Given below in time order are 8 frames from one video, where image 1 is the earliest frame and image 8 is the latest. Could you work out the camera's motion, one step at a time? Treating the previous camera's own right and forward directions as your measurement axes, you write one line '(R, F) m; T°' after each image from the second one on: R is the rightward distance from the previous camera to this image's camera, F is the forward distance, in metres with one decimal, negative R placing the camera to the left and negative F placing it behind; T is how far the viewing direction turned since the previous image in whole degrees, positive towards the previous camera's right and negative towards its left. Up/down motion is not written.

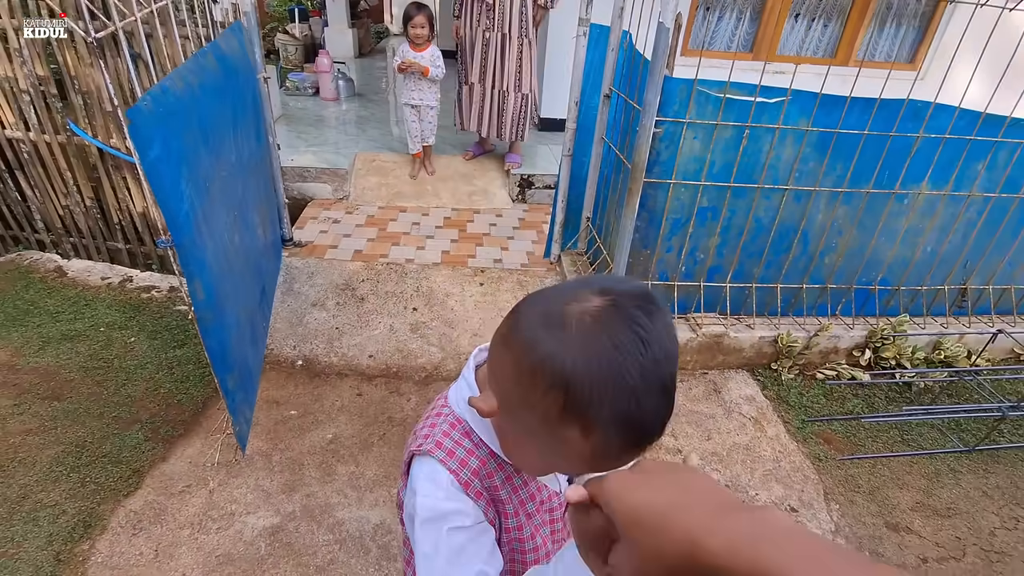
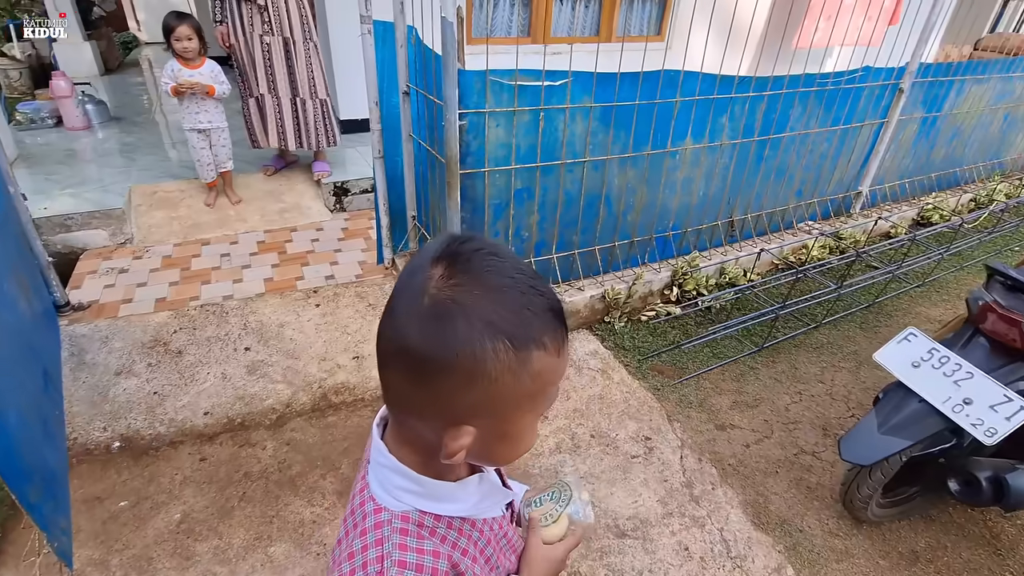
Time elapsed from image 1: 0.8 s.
(0.0, 0.0) m; +17°
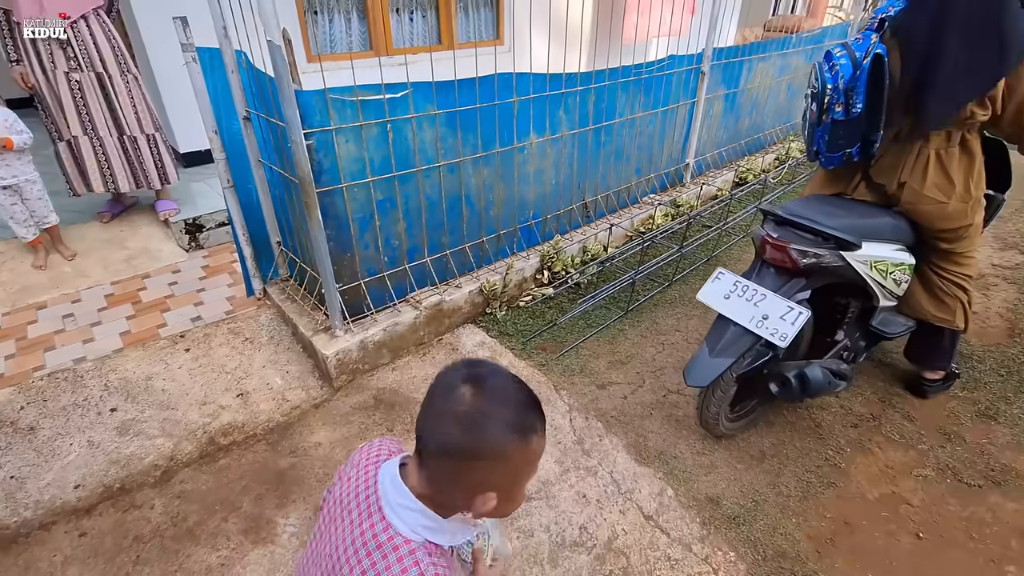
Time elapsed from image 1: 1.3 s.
(0.0, -0.1) m; +12°
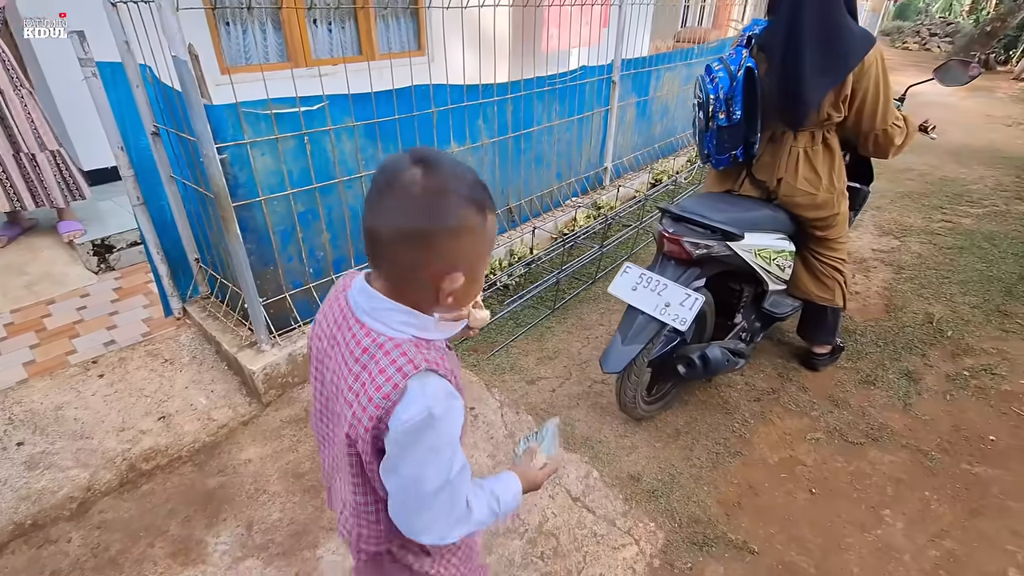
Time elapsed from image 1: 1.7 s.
(+0.1, -0.1) m; +7°
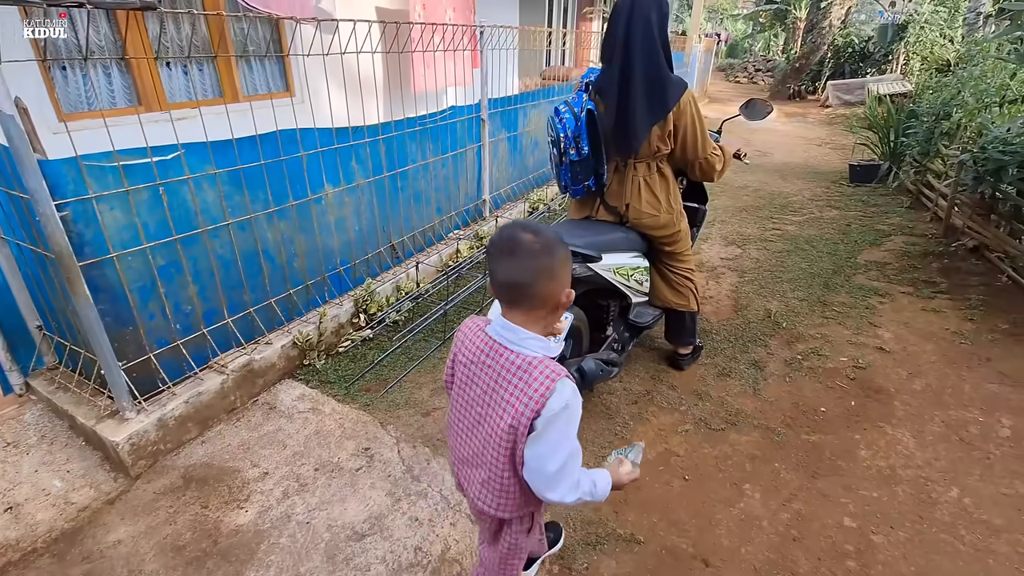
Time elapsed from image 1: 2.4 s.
(+0.1, -0.1) m; +11°
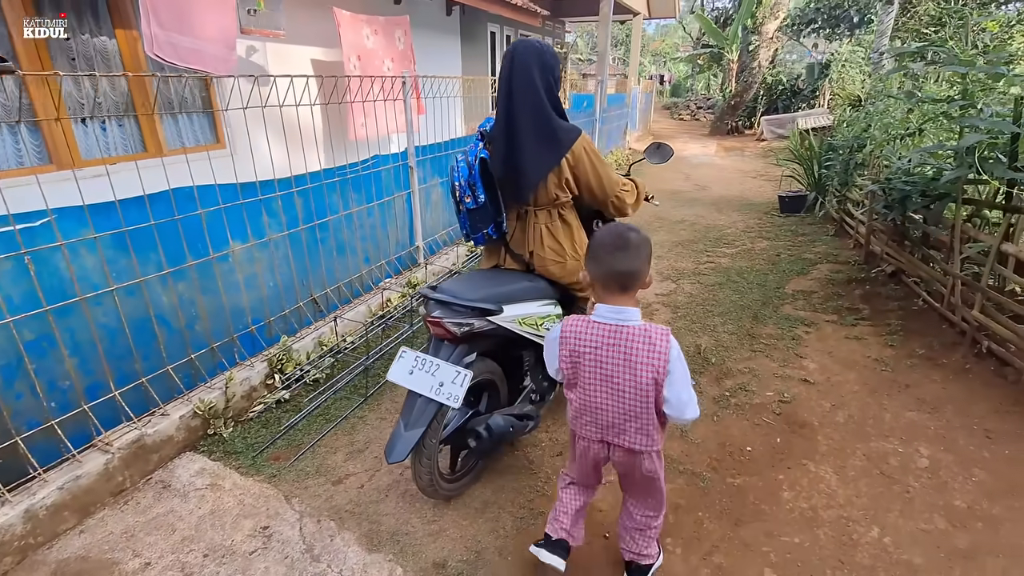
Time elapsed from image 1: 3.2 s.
(+0.3, +0.1) m; +4°
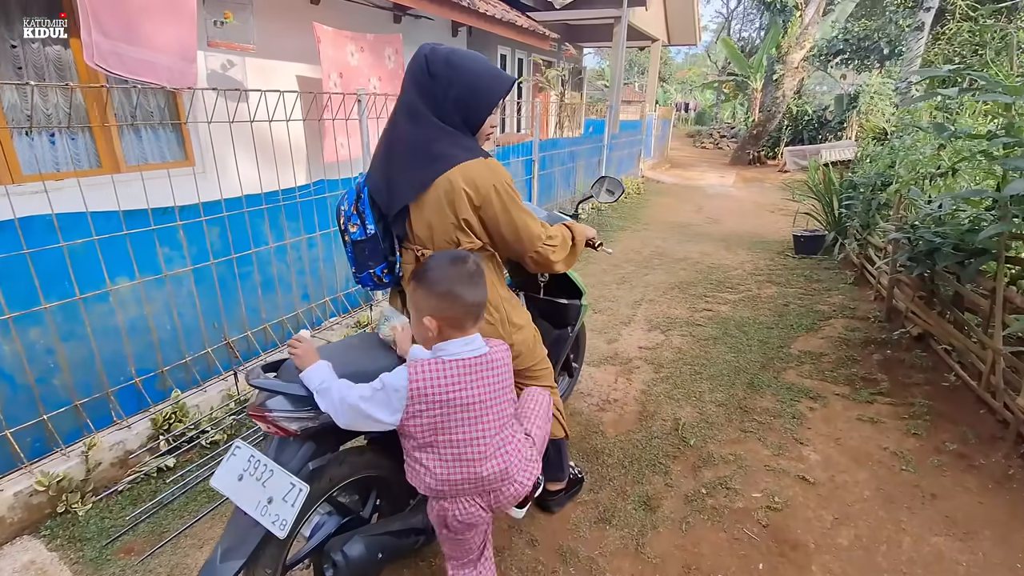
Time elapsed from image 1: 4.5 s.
(+0.4, +0.5) m; -2°
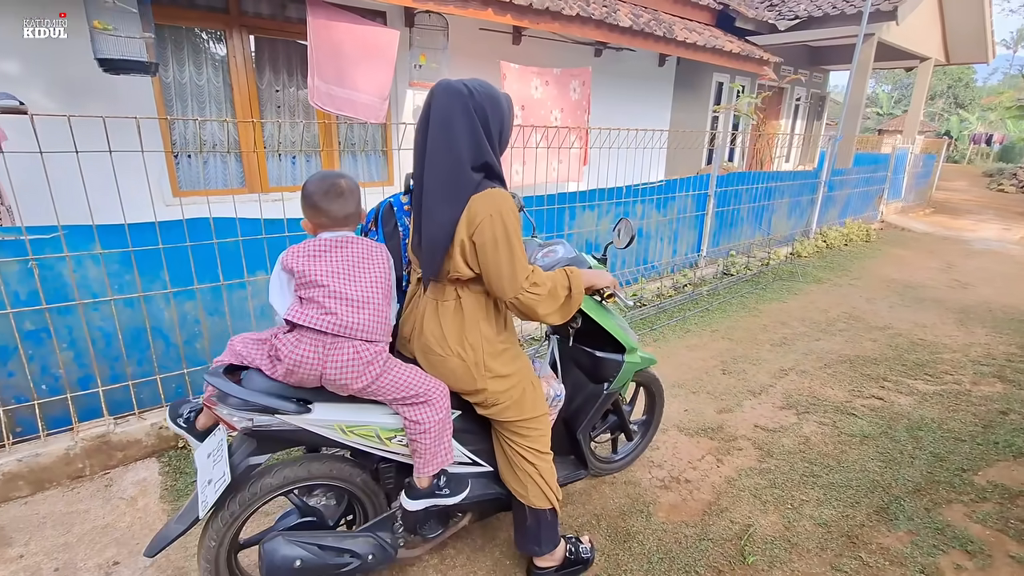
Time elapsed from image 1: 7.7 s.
(+0.7, +0.2) m; -23°
